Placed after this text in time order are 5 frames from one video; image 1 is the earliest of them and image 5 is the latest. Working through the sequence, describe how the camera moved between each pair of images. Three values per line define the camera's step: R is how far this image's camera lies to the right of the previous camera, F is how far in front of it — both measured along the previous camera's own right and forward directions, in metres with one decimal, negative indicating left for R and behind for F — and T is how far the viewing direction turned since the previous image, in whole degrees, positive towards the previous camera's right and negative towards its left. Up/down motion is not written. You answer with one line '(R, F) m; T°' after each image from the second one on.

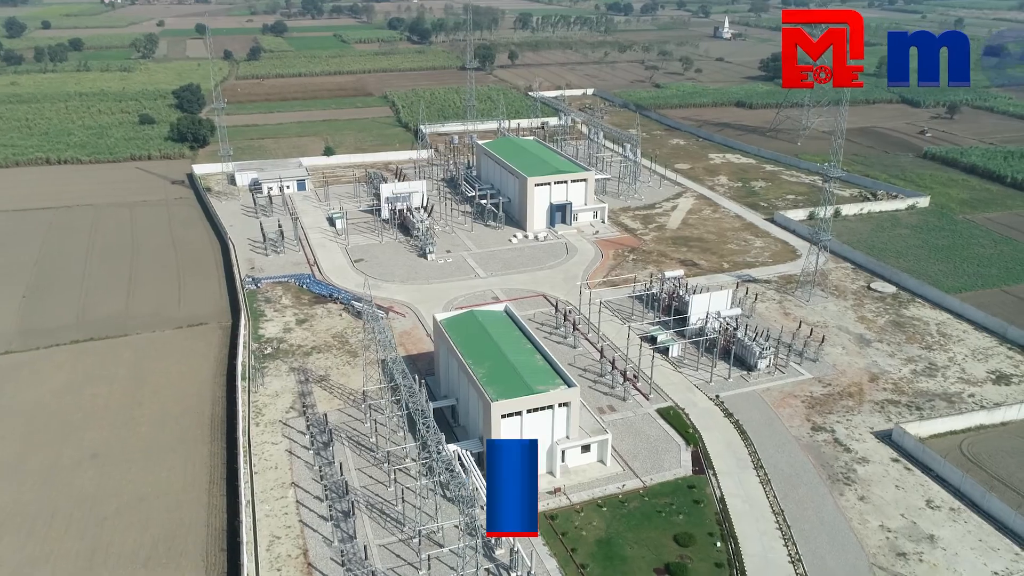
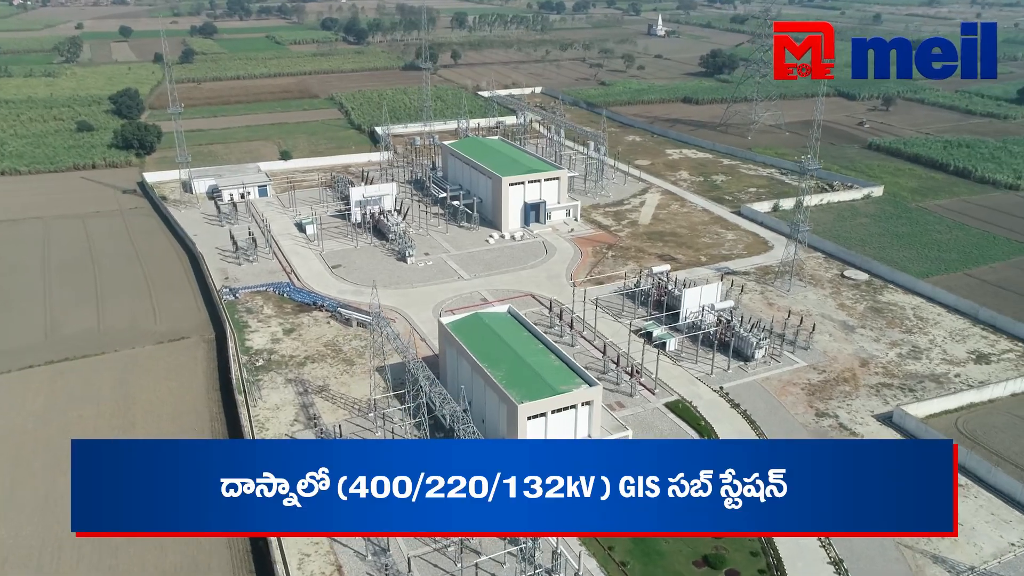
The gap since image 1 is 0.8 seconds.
(-2.5, +0.3) m; +5°
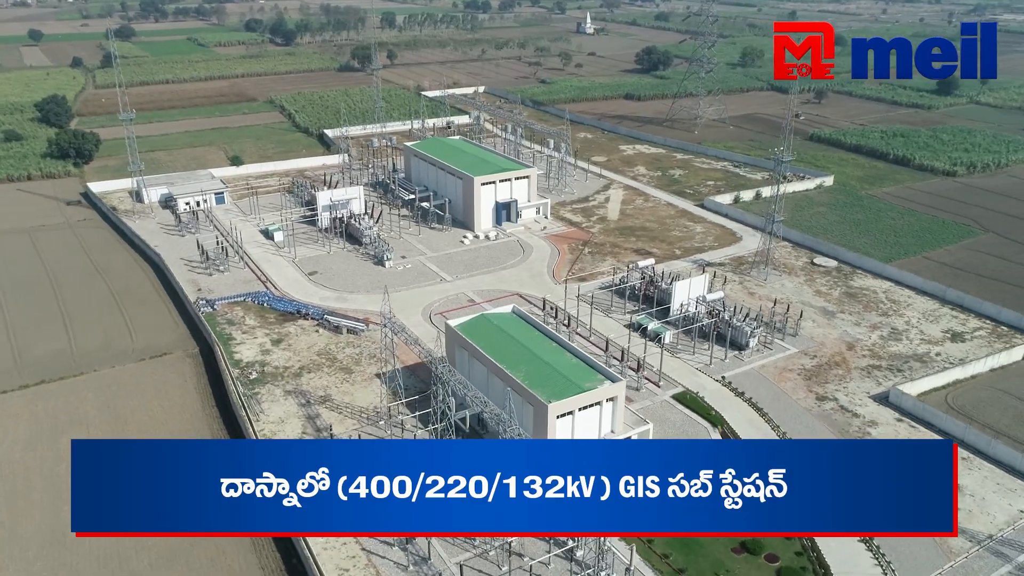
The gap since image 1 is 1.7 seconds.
(-2.8, +0.3) m; +5°
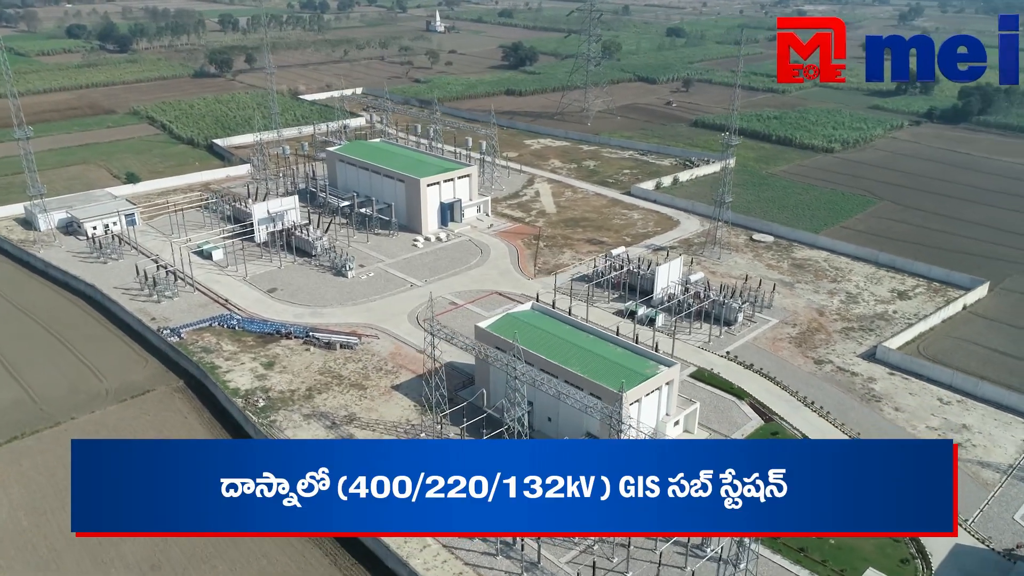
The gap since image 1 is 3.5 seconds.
(-6.3, +0.8) m; +12°
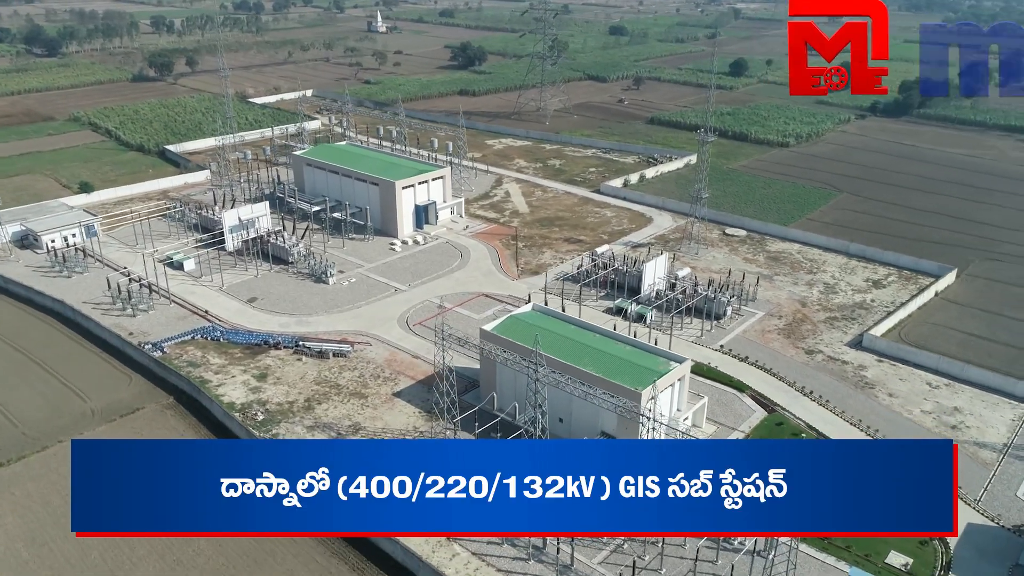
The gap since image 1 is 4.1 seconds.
(-2.2, +0.3) m; +4°
